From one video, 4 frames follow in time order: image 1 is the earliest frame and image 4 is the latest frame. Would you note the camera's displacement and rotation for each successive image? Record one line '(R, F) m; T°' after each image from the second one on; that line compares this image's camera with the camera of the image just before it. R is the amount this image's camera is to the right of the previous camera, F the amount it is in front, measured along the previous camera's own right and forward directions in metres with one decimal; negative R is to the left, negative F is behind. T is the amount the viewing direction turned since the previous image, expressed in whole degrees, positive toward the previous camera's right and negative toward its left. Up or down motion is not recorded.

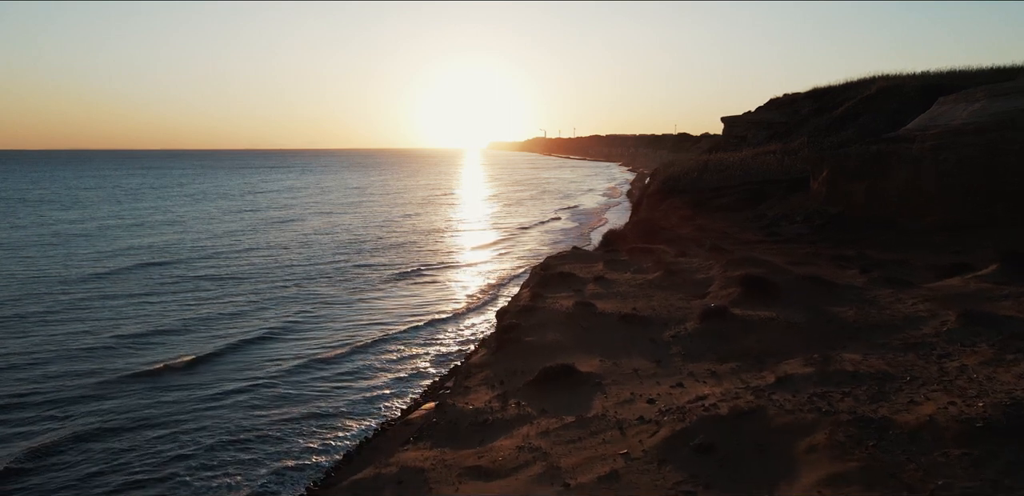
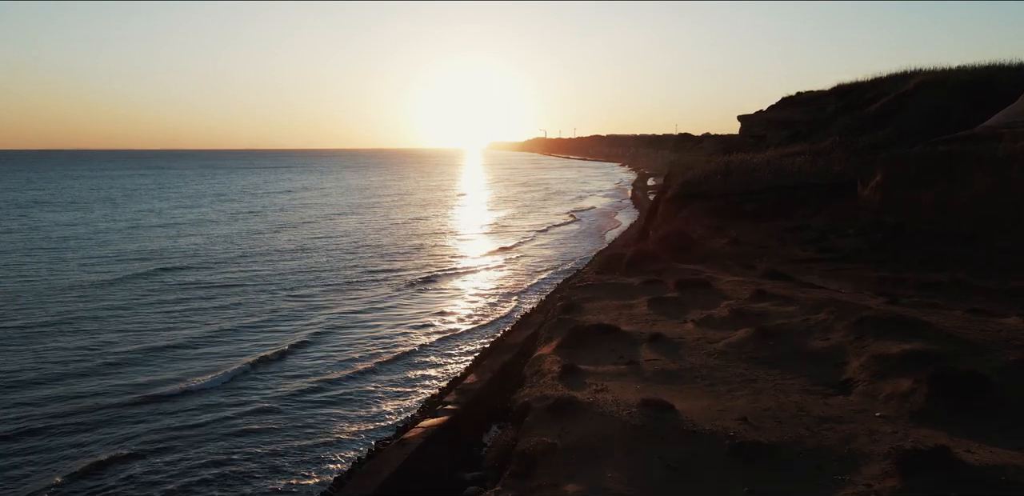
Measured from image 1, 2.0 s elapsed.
(-0.1, +1.3) m; 0°
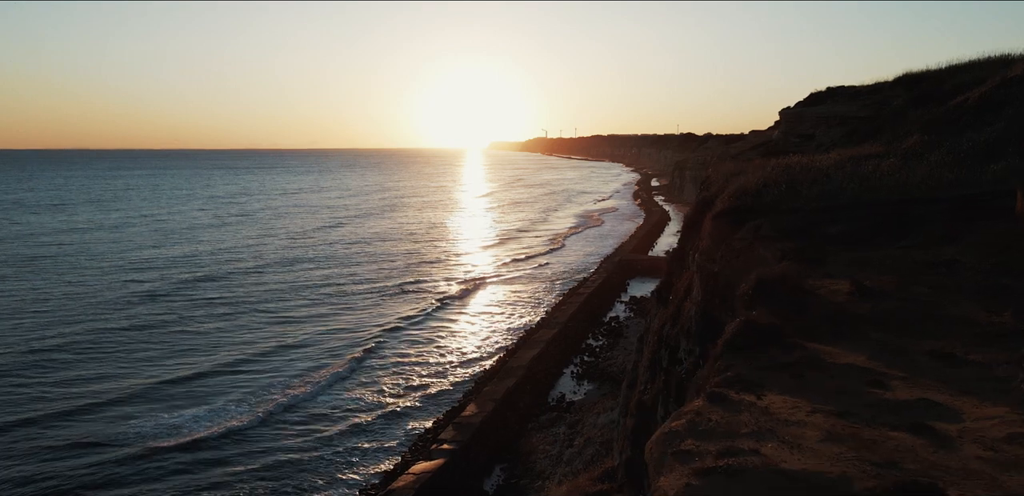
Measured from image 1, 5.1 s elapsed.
(-0.1, +2.9) m; 0°
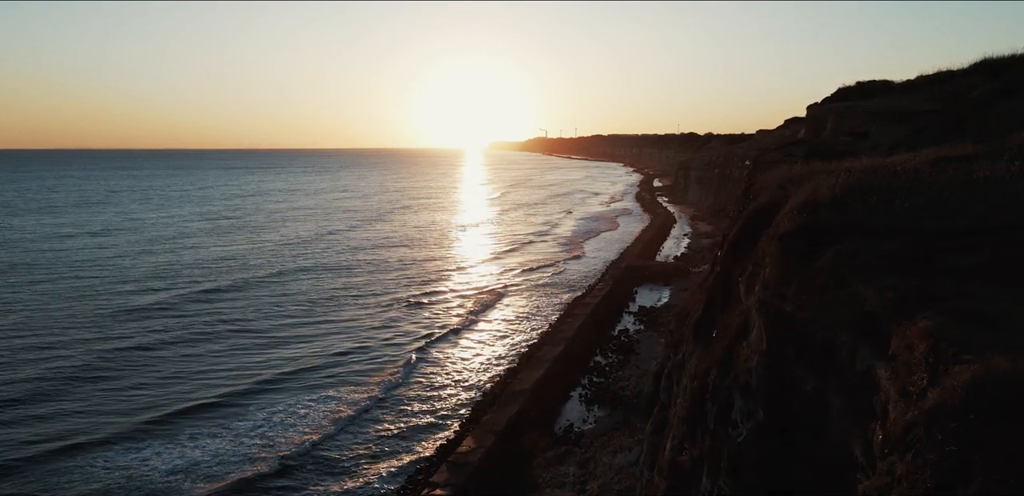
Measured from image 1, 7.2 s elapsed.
(-0.1, +2.5) m; 0°
